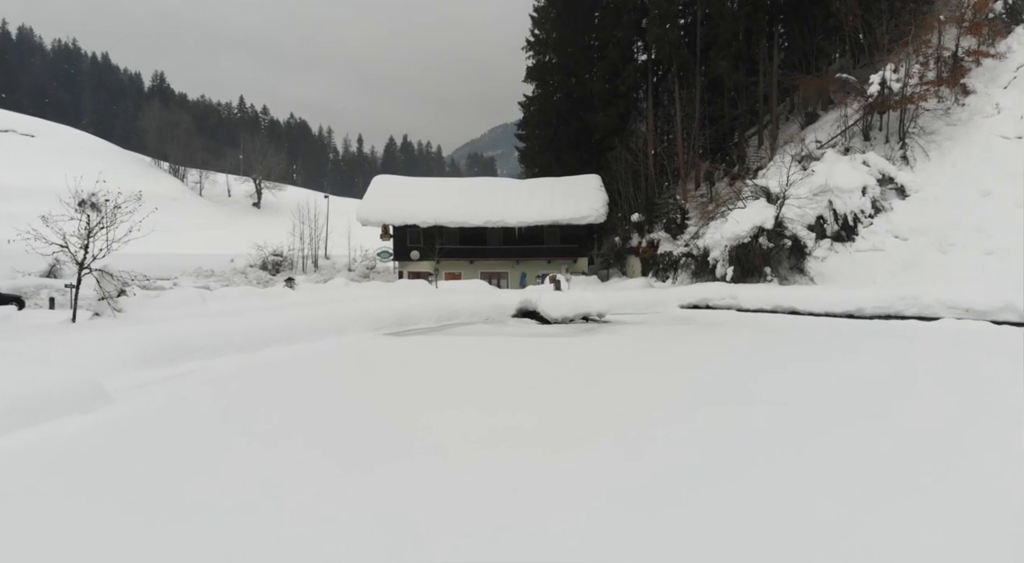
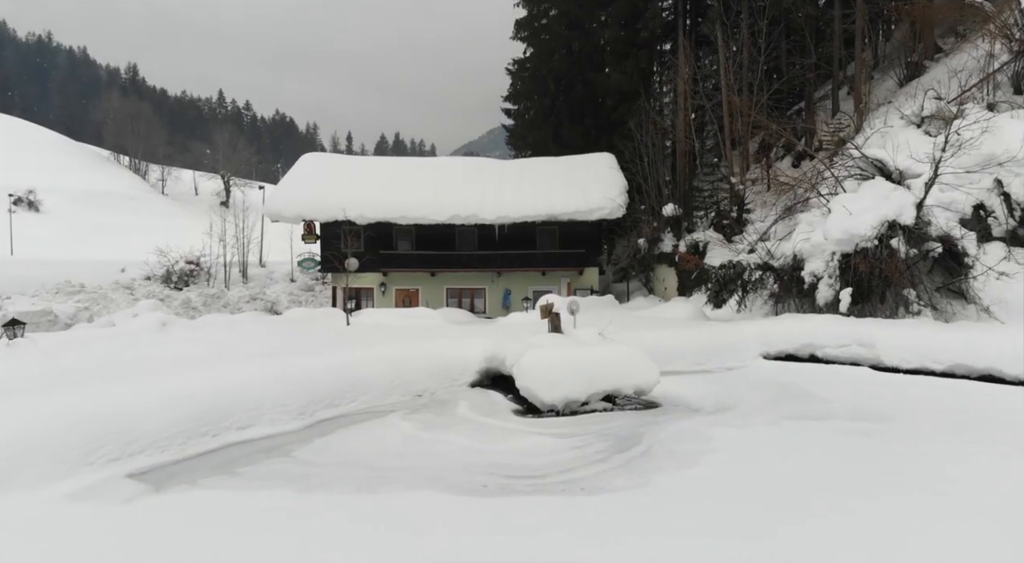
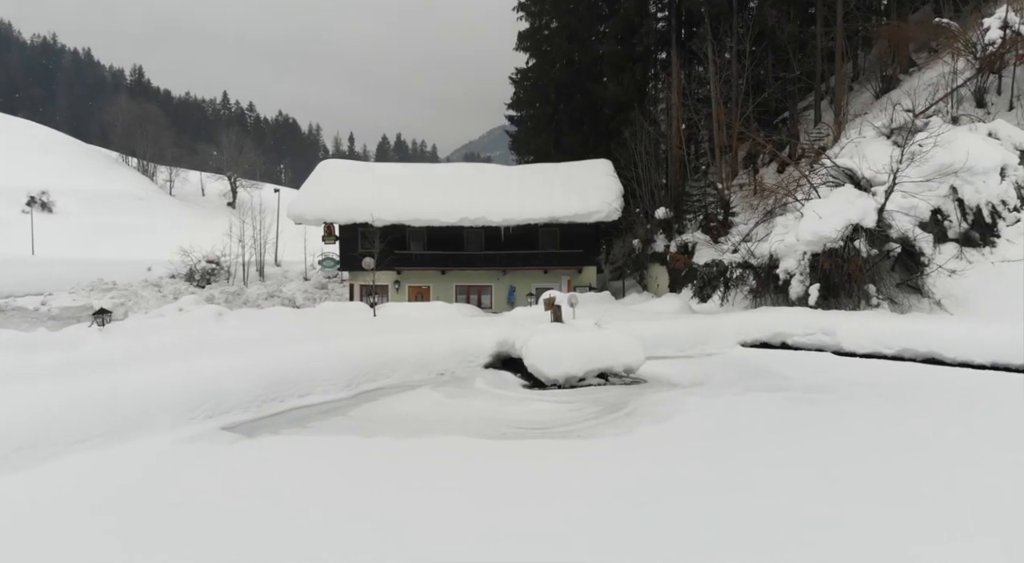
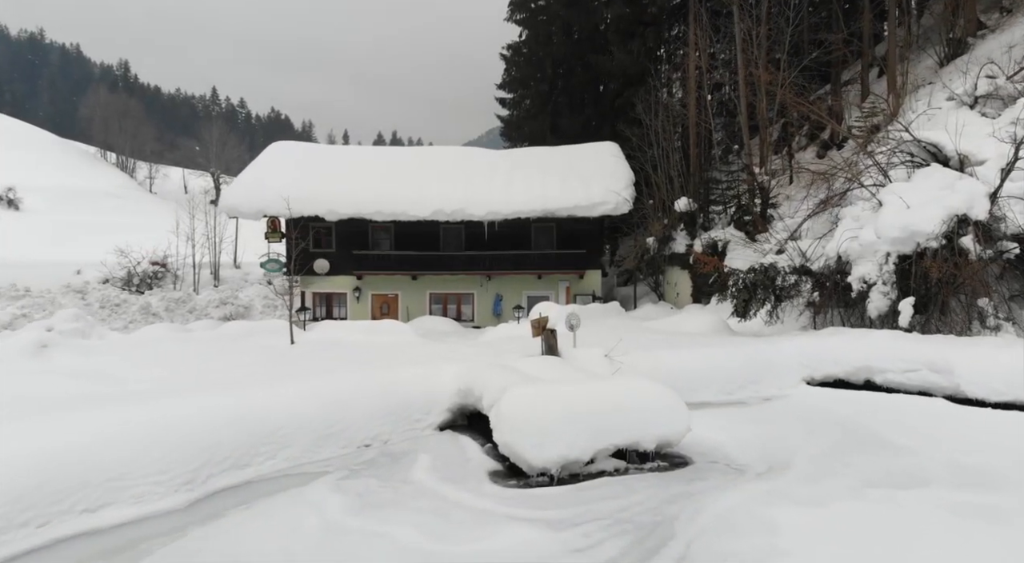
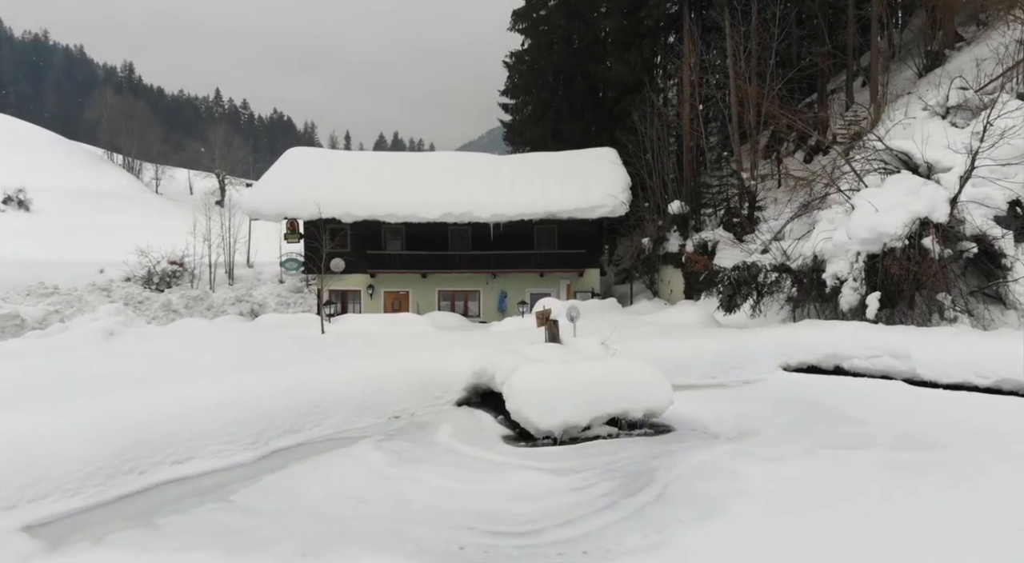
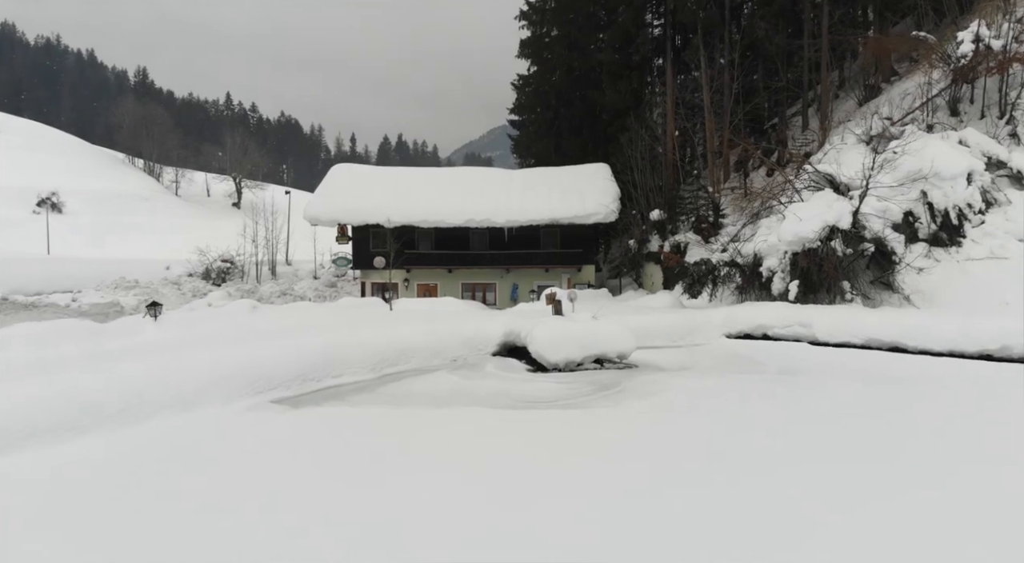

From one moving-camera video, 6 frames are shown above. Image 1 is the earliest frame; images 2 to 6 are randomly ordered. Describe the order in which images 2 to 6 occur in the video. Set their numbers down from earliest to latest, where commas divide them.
6, 3, 2, 5, 4
